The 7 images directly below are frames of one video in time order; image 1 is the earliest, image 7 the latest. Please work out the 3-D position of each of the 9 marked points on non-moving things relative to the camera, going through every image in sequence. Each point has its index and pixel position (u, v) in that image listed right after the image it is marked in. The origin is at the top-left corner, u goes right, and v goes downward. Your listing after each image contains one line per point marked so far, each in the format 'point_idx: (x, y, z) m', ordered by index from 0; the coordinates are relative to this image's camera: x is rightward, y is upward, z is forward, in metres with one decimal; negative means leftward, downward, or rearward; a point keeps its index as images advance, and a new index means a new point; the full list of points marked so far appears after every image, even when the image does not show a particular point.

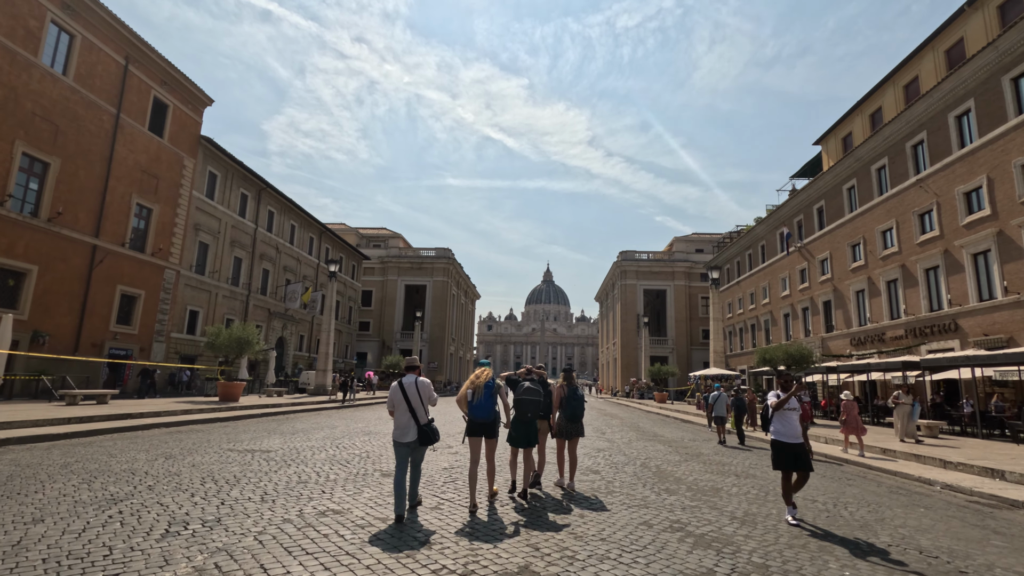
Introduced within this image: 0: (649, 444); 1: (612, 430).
0: (+2.8, -3.2, +11.1) m
1: (+2.5, -3.7, +14.0) m
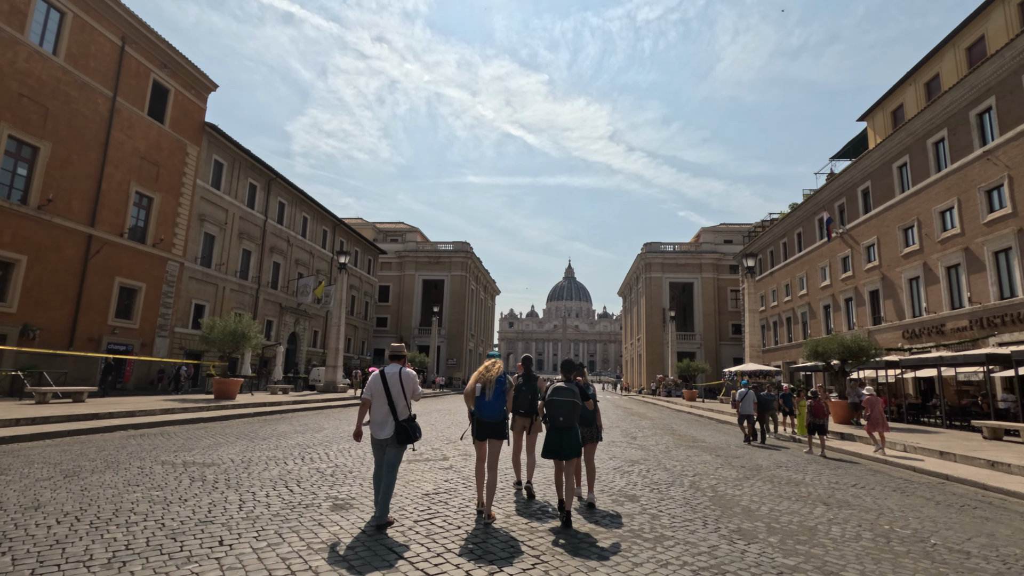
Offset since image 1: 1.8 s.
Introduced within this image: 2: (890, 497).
0: (+3.0, -2.7, +9.1) m
1: (+2.9, -3.2, +12.1) m
2: (+4.2, -2.3, +6.1) m
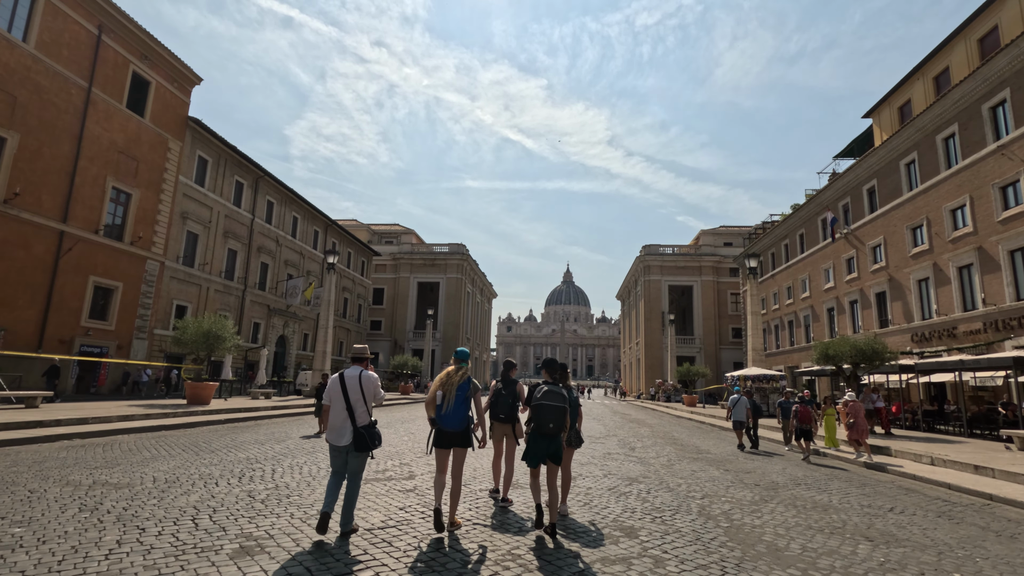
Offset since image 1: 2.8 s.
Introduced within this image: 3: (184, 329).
0: (+2.8, -2.6, +8.1) m
1: (+2.6, -3.2, +11.1) m
2: (+4.0, -2.2, +5.1) m
3: (-11.4, -1.4, +19.1) m
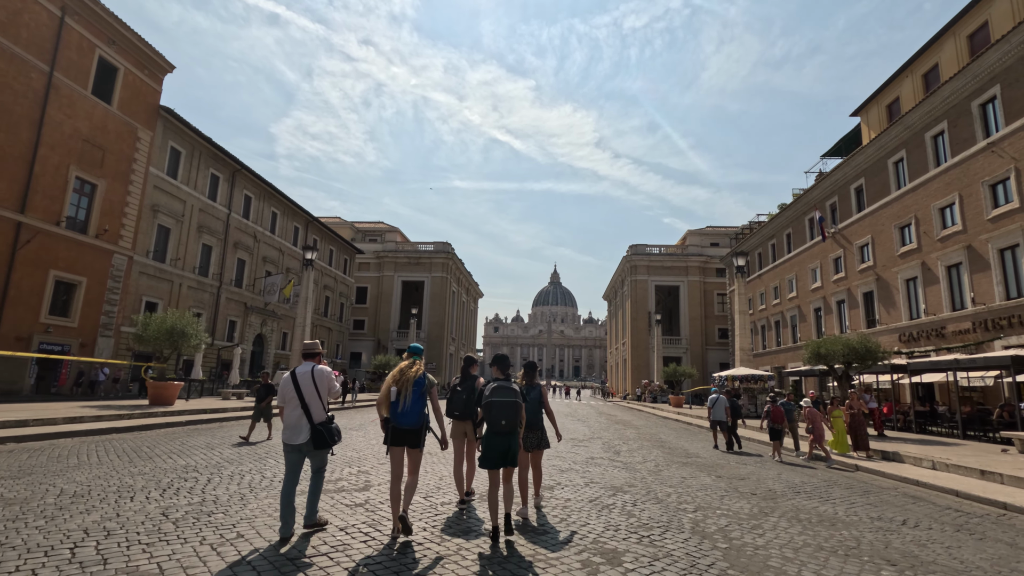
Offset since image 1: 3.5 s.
0: (+2.4, -2.5, +7.5) m
1: (+2.2, -3.0, +10.4) m
2: (+3.7, -2.1, +4.5) m
3: (-12.0, -1.3, +18.1) m
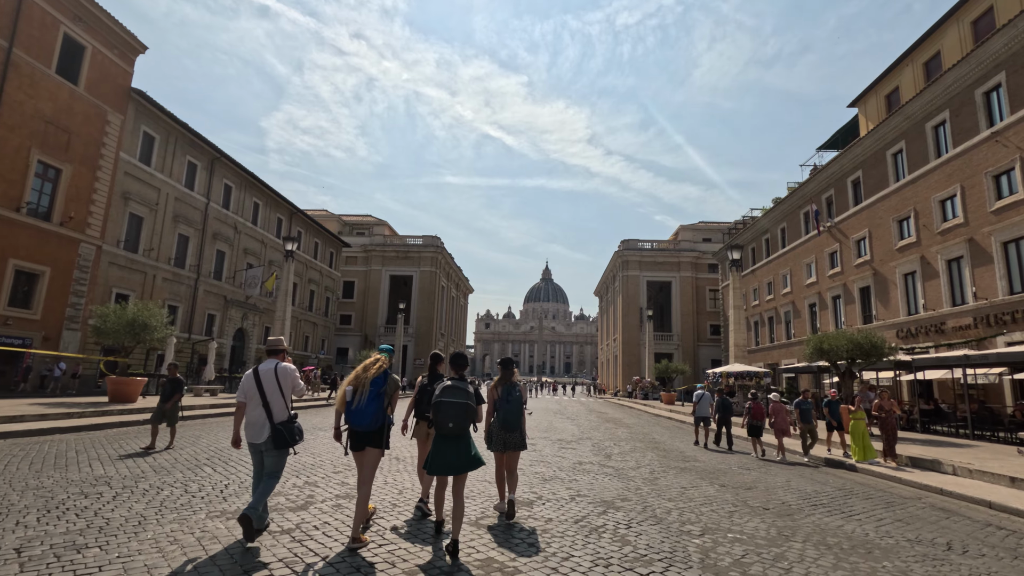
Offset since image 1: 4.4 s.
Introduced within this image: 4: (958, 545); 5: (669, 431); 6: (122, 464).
0: (+2.1, -2.3, +6.6) m
1: (+1.9, -2.8, +9.6) m
2: (+3.4, -1.9, +3.6) m
3: (-12.4, -0.9, +17.0) m
4: (+3.6, -2.1, +4.4) m
5: (+4.9, -4.5, +17.2) m
6: (-4.4, -2.0, +6.2) m
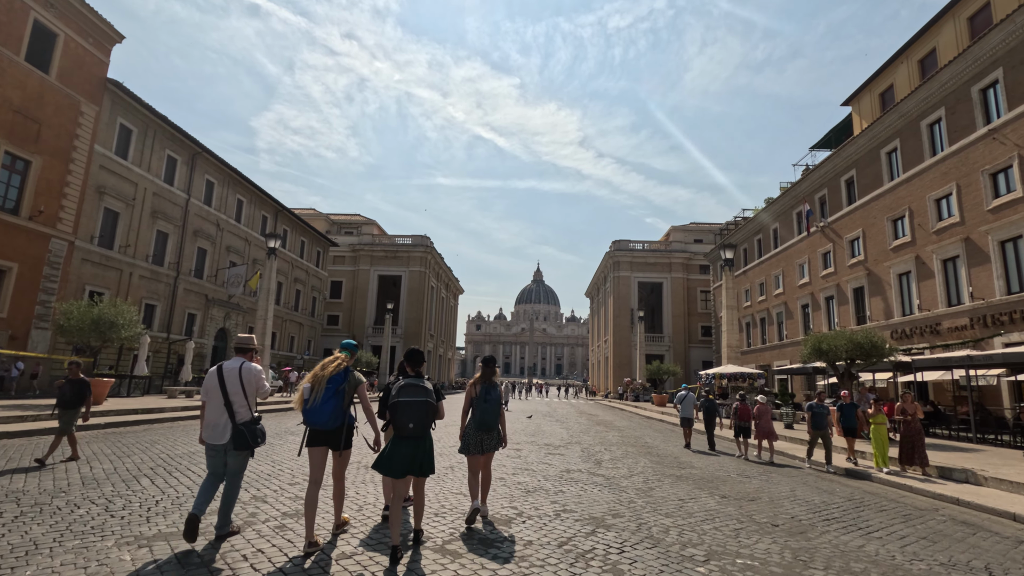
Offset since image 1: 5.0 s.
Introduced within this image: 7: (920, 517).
0: (+1.9, -2.2, +6.0) m
1: (+1.6, -2.8, +9.0) m
2: (+3.3, -1.8, +3.1) m
3: (-12.8, -0.8, +16.2) m
4: (+3.4, -2.0, +3.9) m
5: (+4.5, -4.4, +16.7) m
6: (-4.7, -1.9, +5.5) m
7: (+4.2, -2.3, +5.6) m
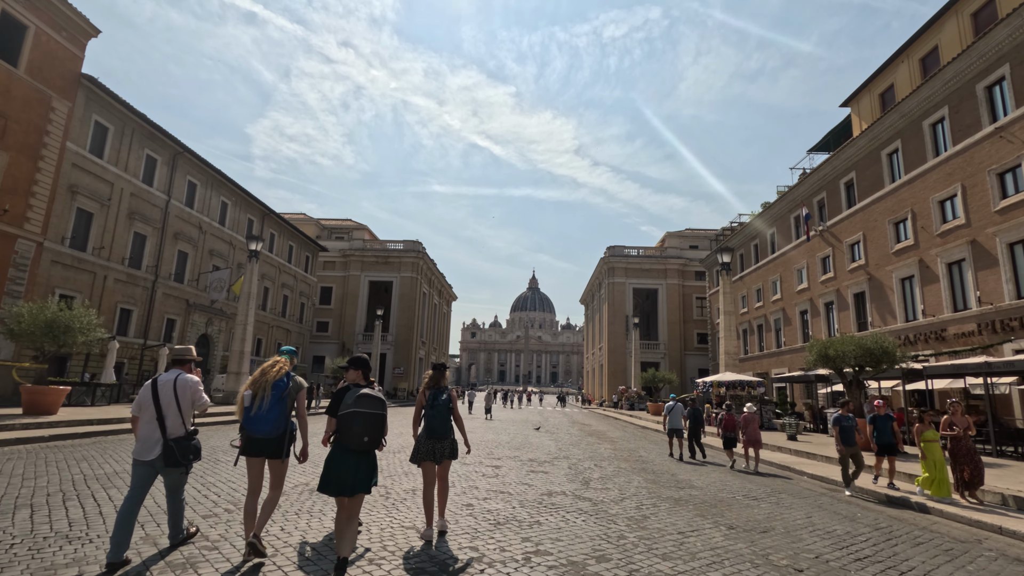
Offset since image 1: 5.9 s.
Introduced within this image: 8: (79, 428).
0: (+1.6, -2.2, +5.1) m
1: (+1.3, -2.7, +8.0) m
2: (+3.0, -1.7, +2.2) m
3: (-13.2, -0.9, +15.2) m
4: (+3.1, -1.9, +3.0) m
5: (+4.1, -4.5, +15.8) m
6: (-4.9, -1.8, +4.5) m
7: (+3.9, -2.3, +4.7) m
8: (-9.5, -3.1, +12.2) m
